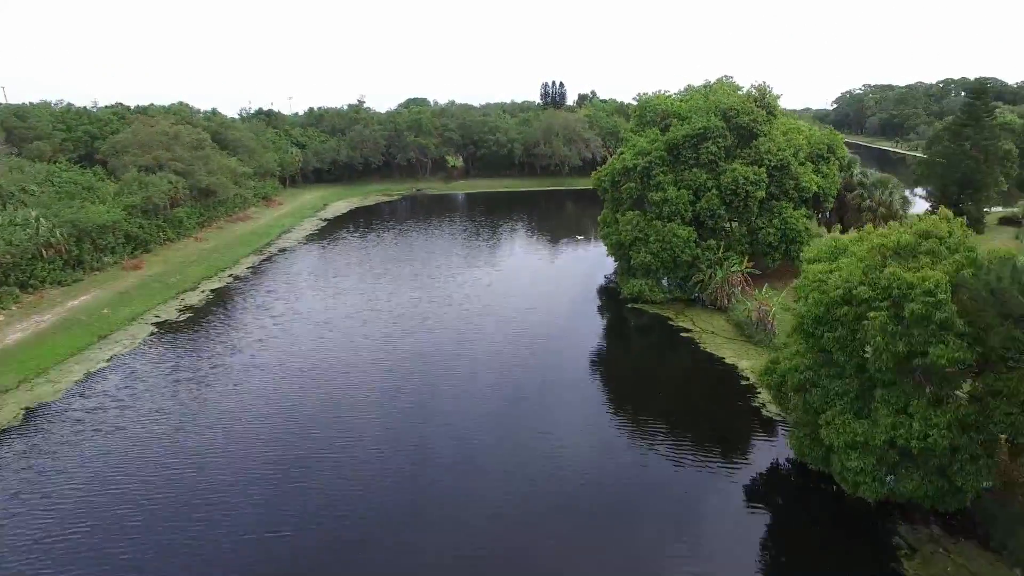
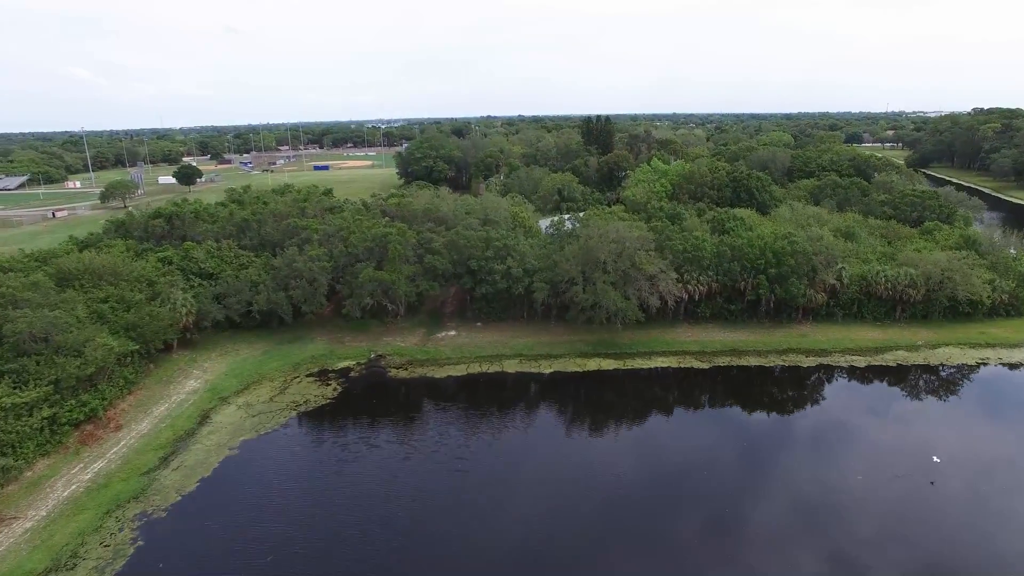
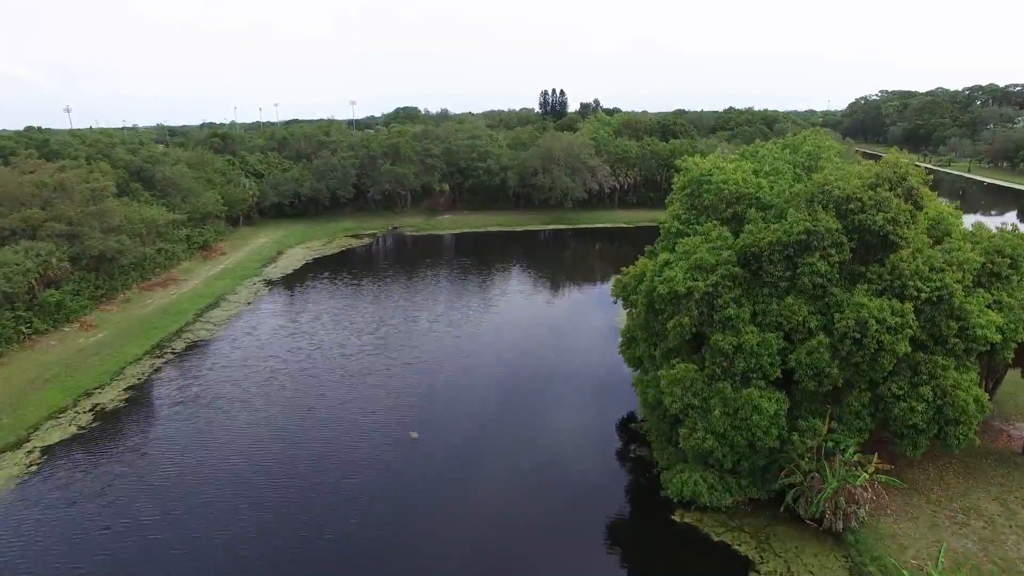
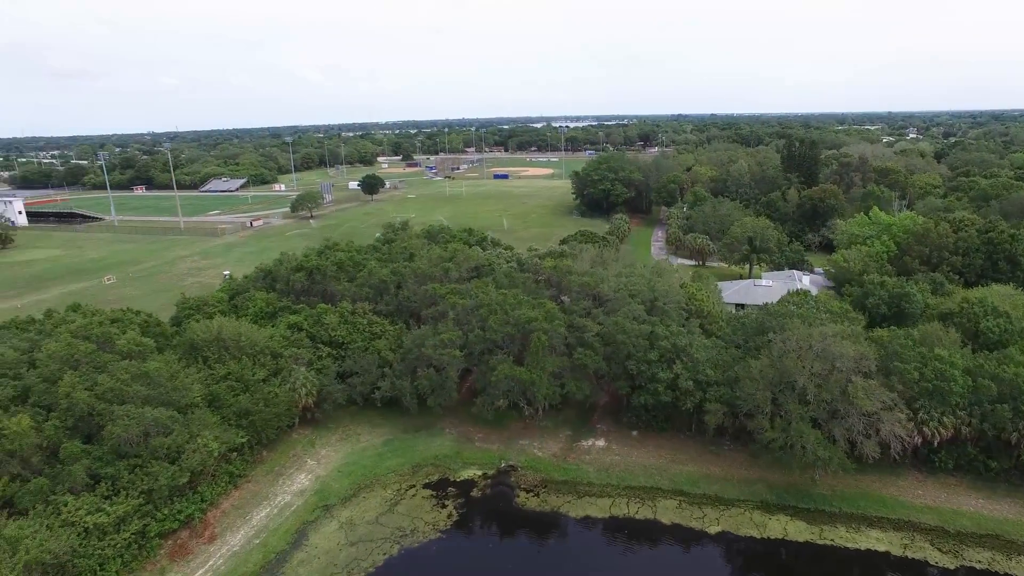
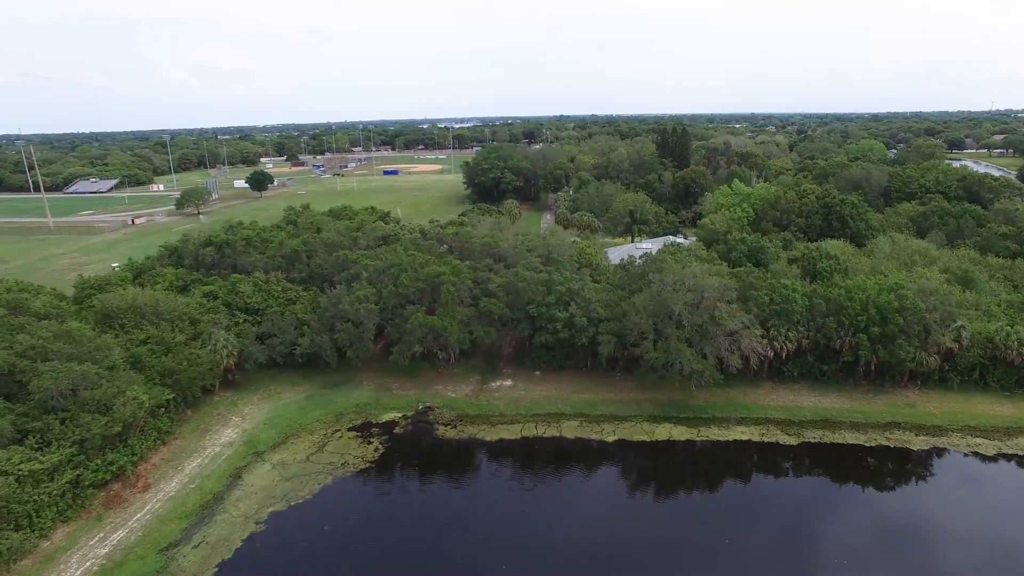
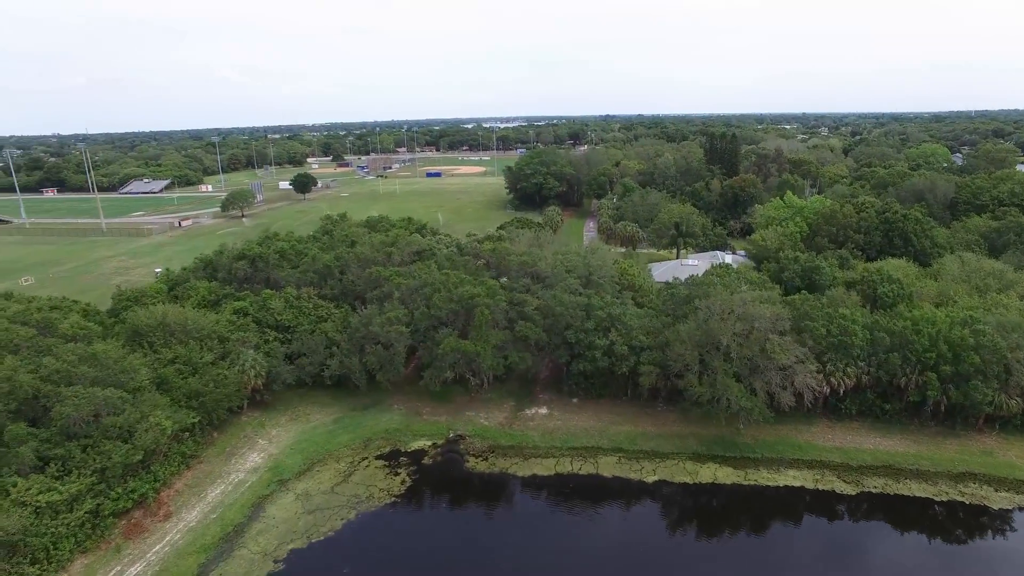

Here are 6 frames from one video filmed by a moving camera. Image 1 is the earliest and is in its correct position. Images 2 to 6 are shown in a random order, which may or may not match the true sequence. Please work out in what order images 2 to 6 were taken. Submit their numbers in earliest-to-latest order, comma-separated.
3, 2, 5, 6, 4
